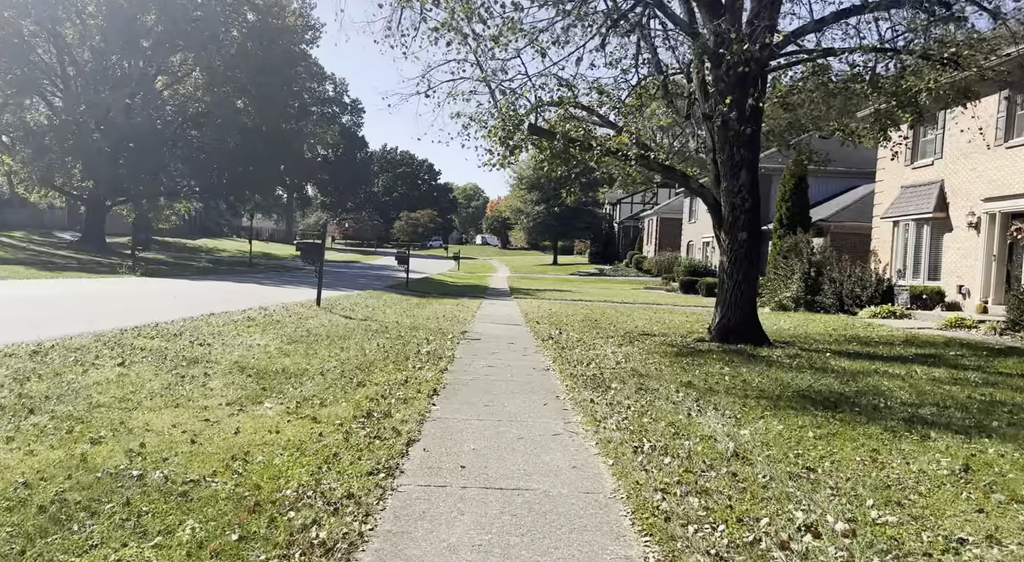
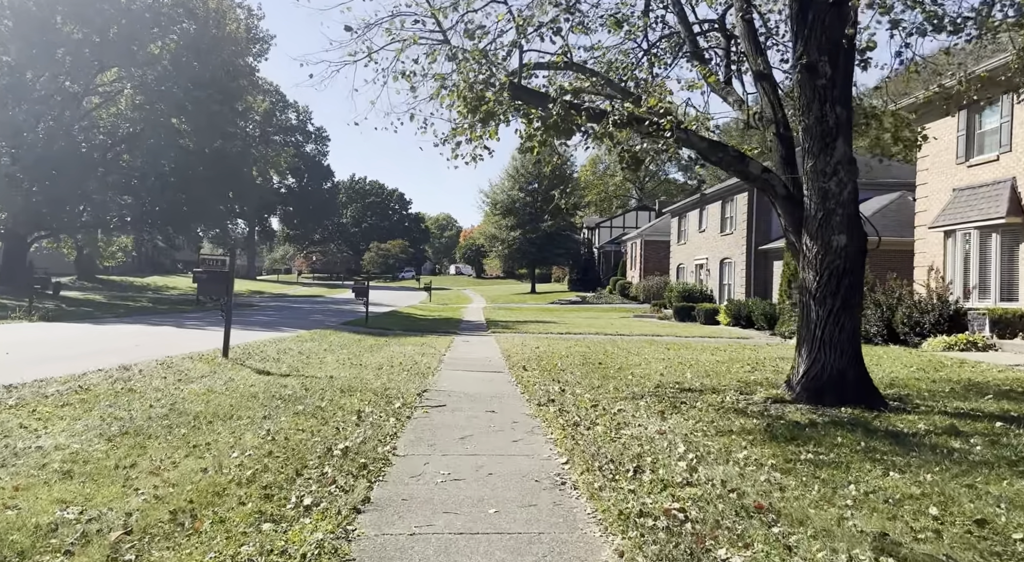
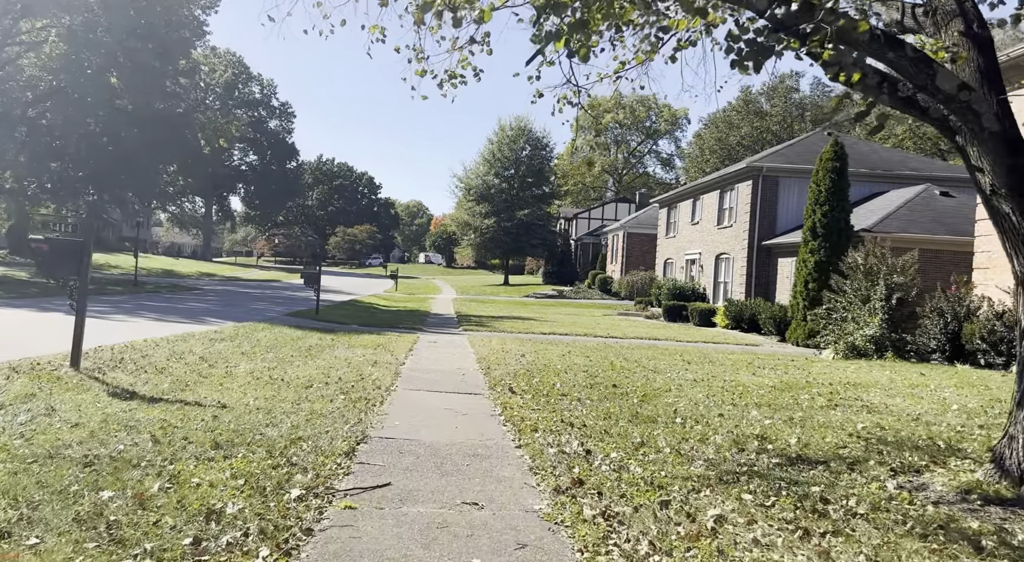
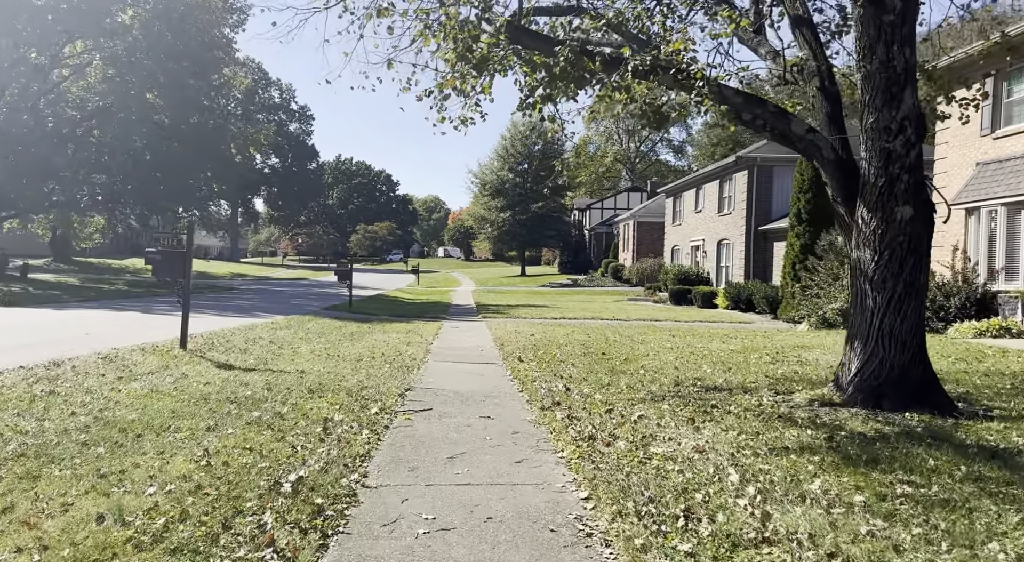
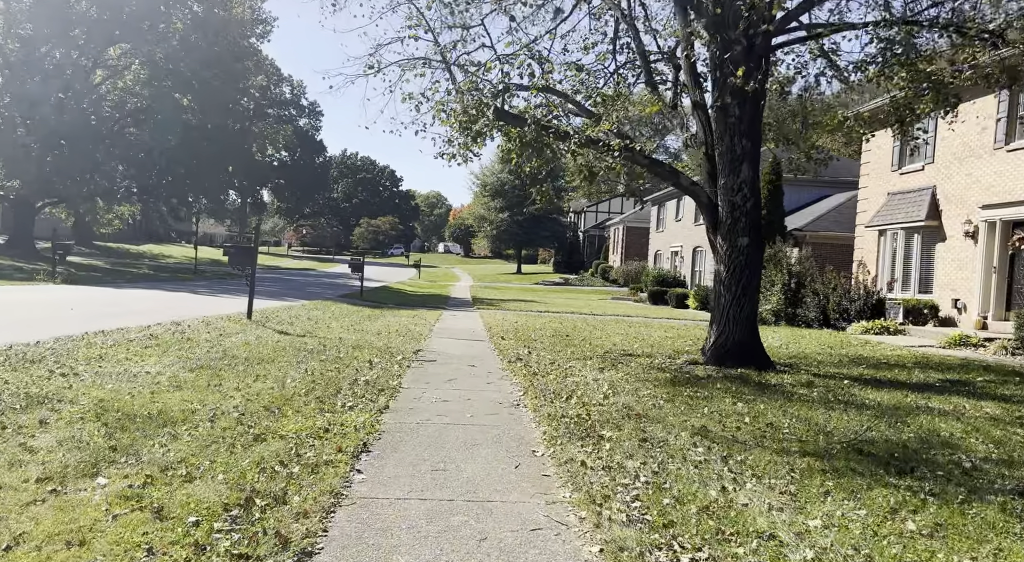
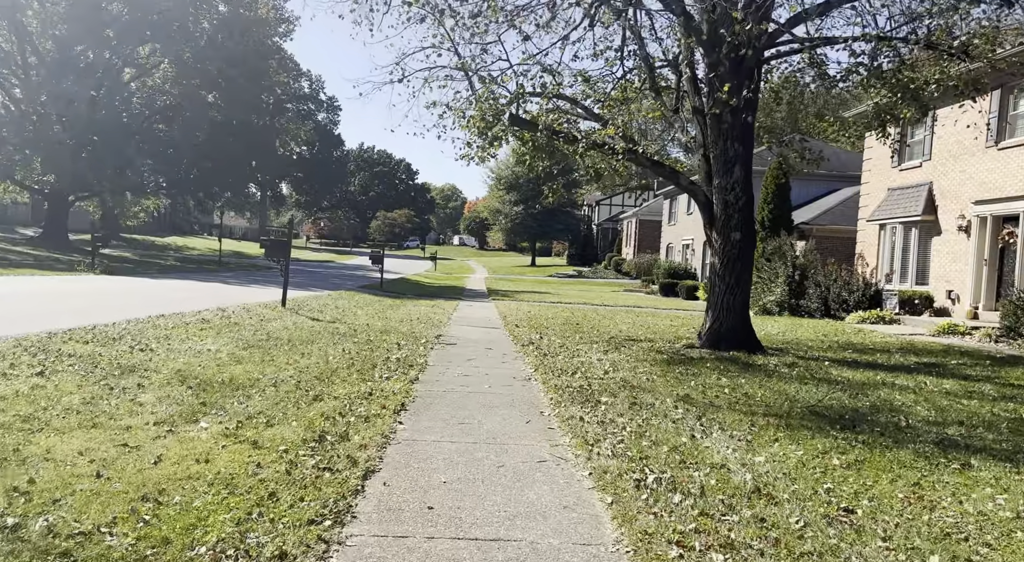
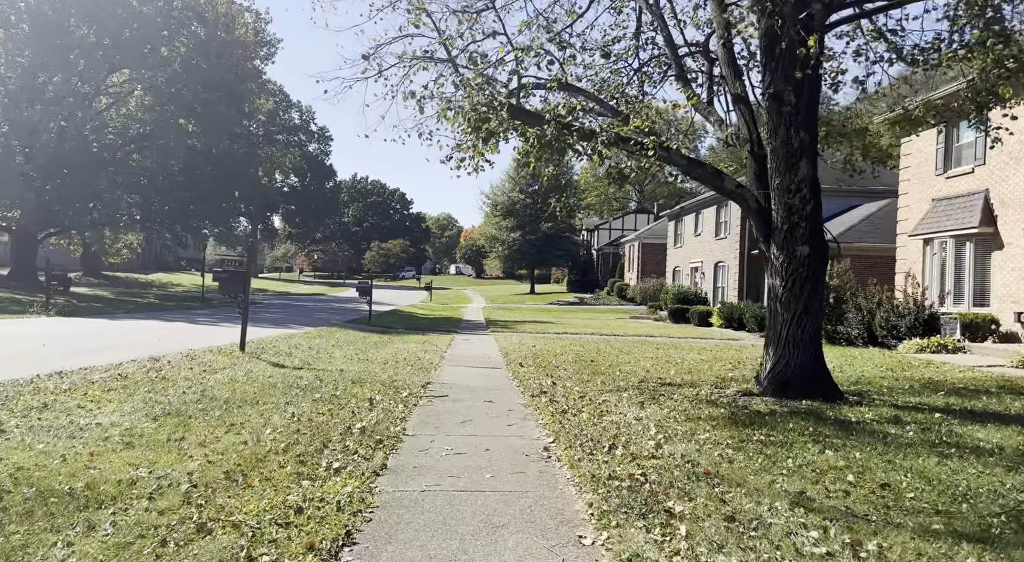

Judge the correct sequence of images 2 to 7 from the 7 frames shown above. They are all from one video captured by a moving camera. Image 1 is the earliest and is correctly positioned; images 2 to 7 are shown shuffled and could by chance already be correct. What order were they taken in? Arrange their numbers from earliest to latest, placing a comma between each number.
6, 5, 7, 2, 4, 3
